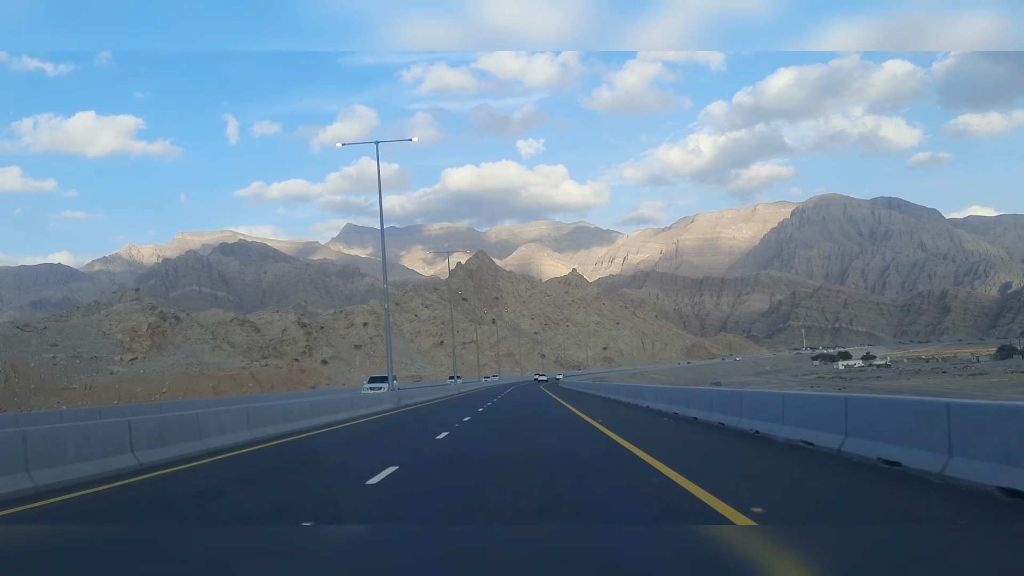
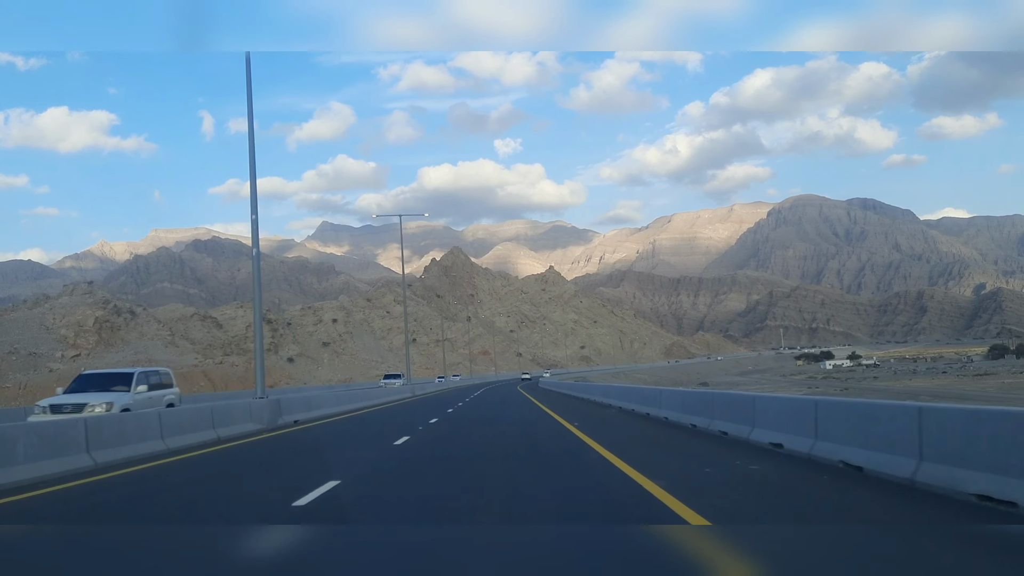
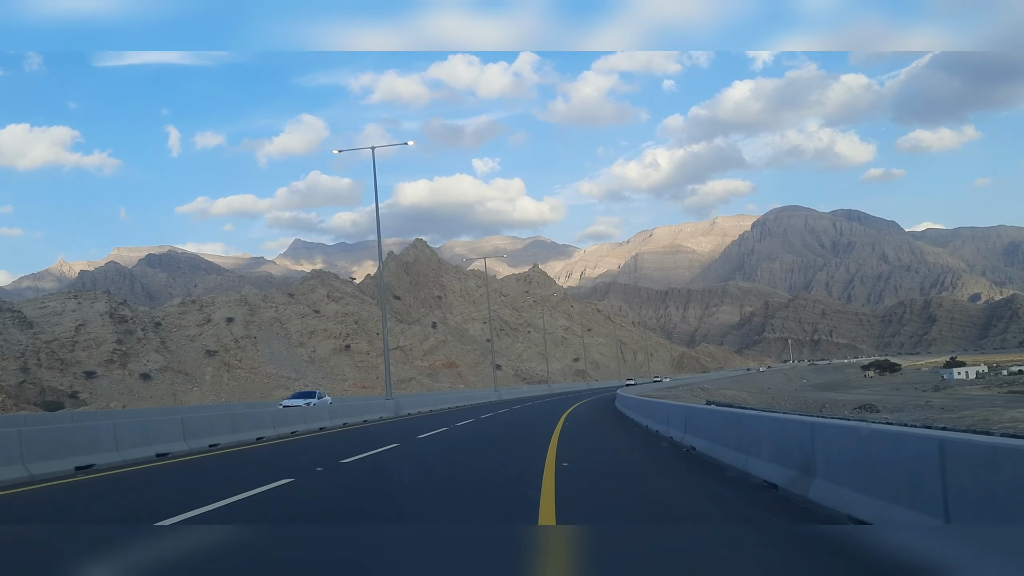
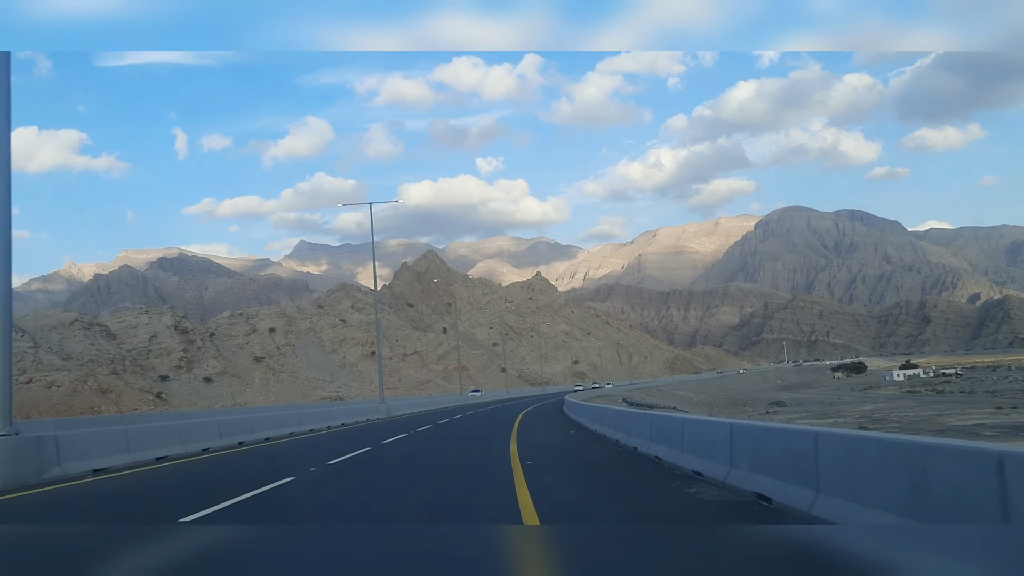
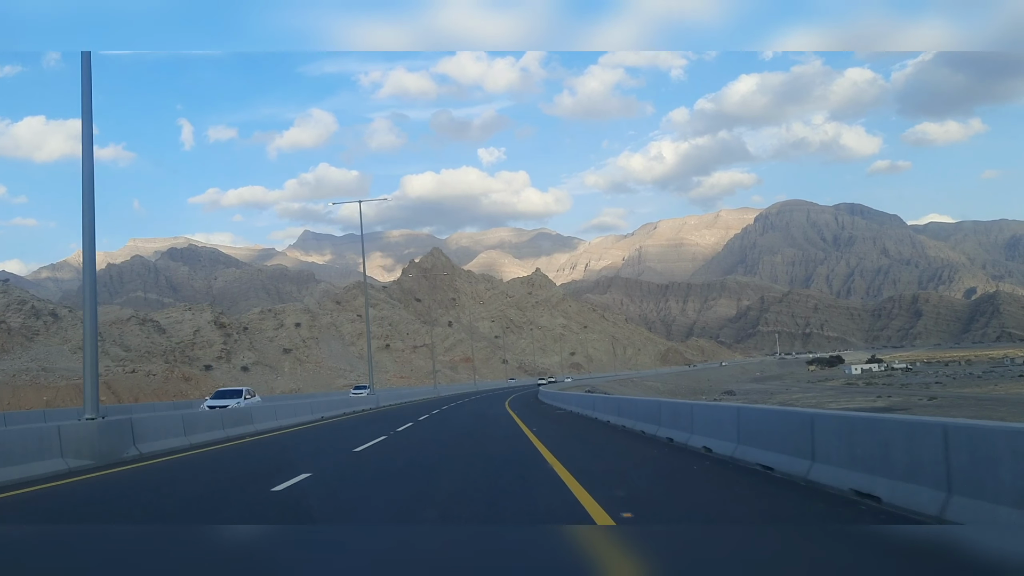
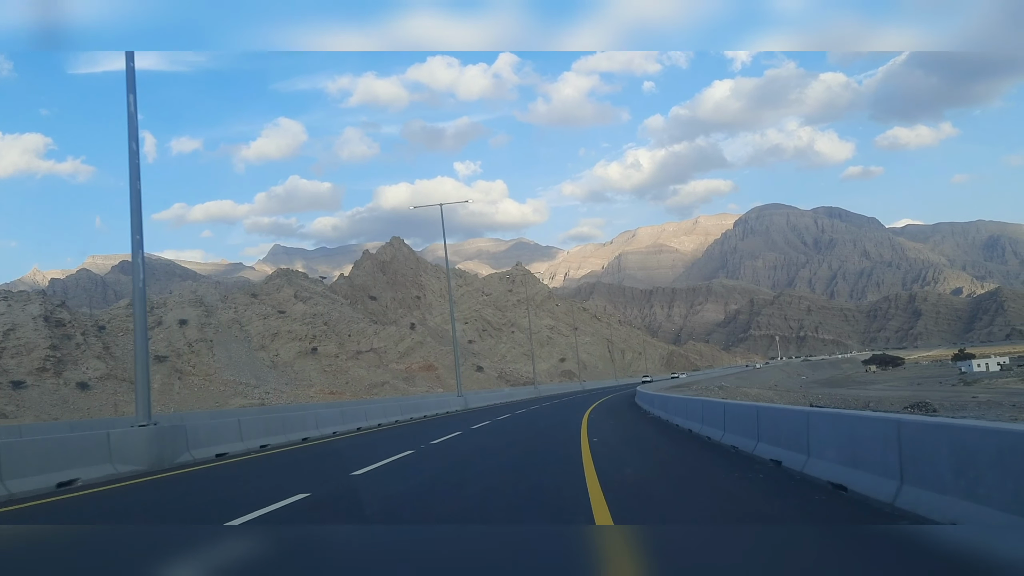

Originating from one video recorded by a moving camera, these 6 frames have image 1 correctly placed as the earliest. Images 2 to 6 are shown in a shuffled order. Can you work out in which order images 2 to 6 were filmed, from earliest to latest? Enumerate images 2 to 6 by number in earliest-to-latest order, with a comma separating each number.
2, 5, 4, 3, 6
